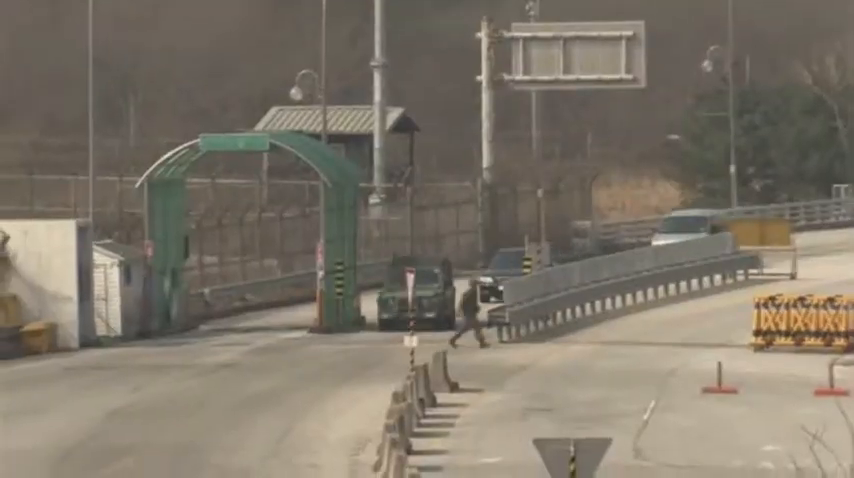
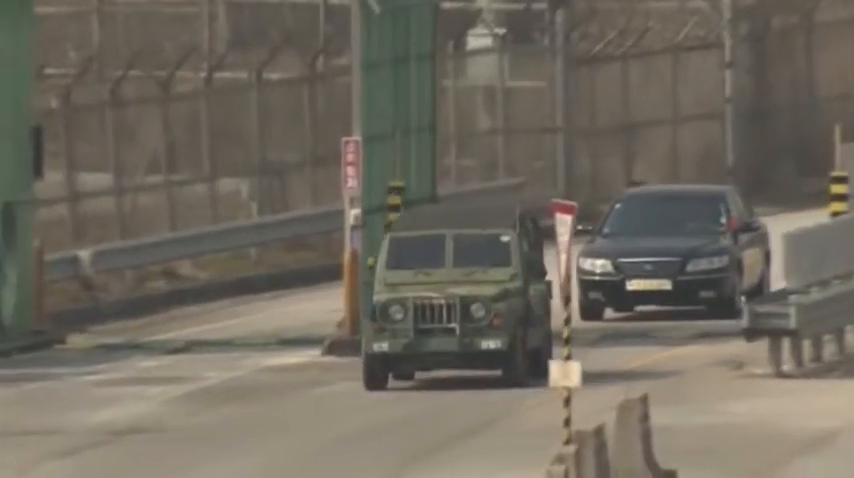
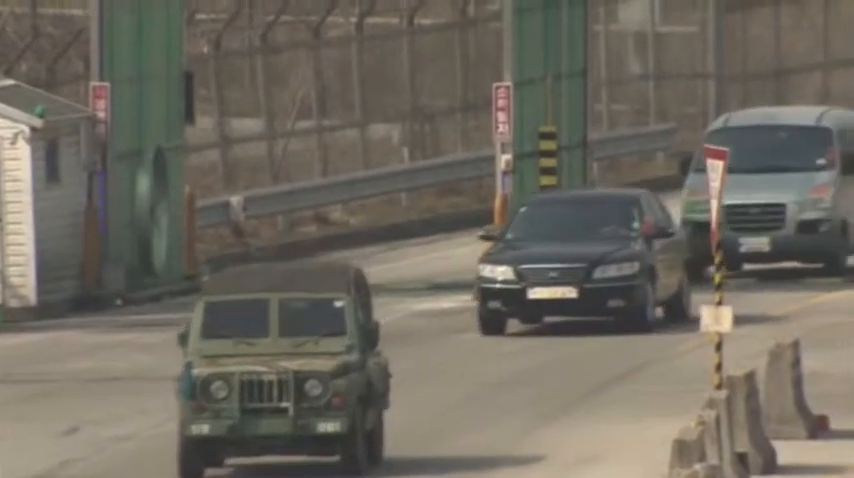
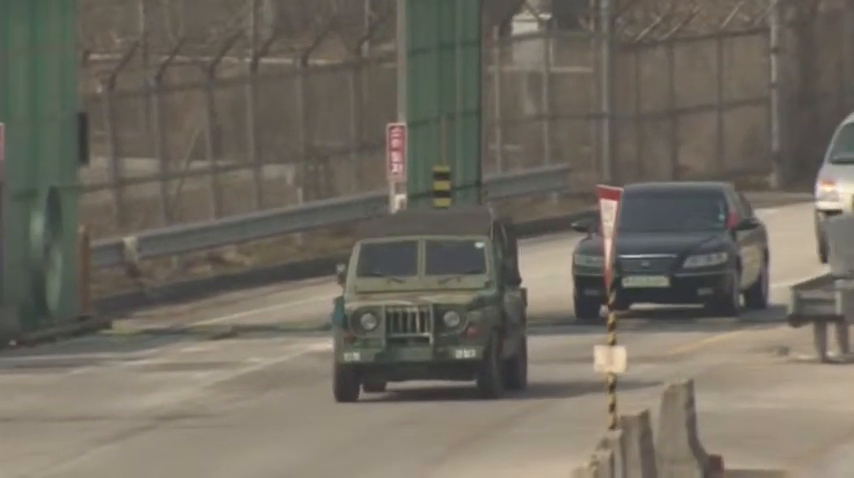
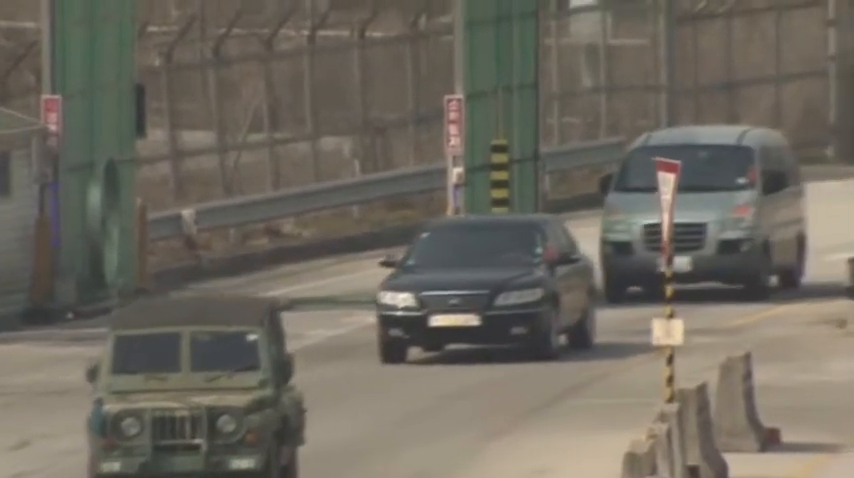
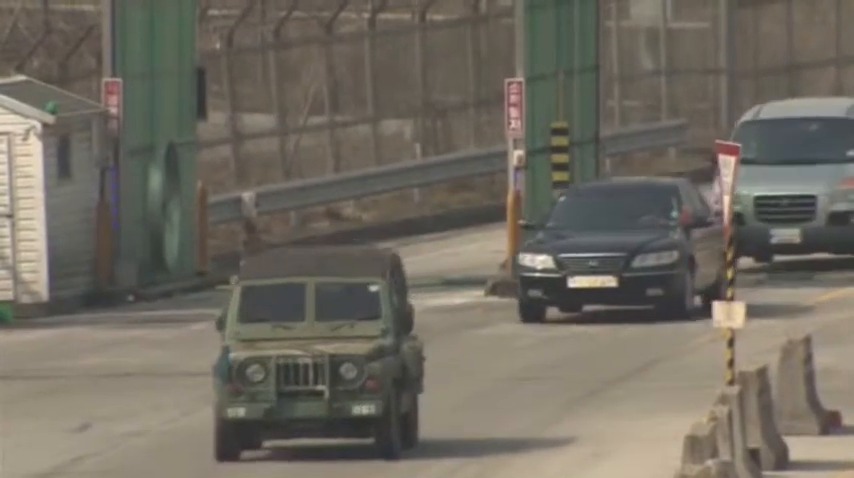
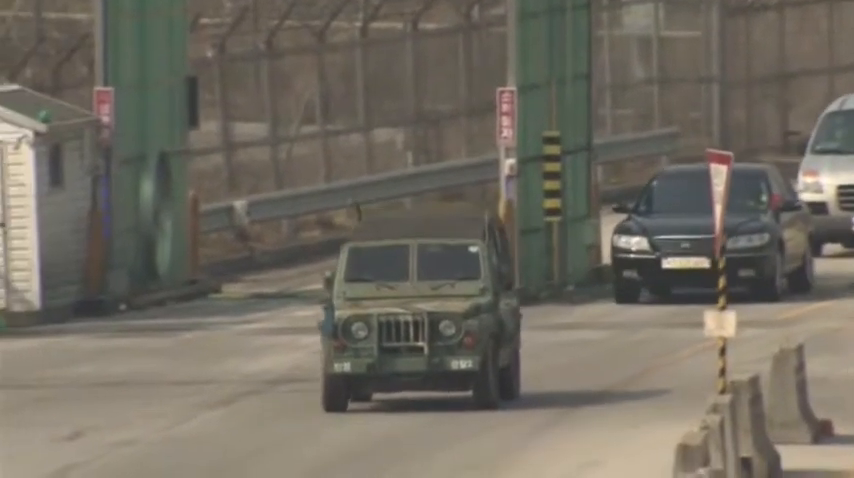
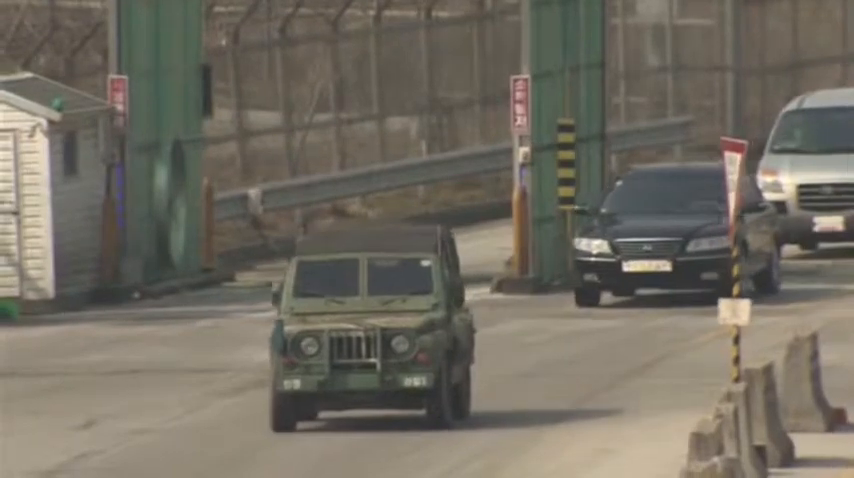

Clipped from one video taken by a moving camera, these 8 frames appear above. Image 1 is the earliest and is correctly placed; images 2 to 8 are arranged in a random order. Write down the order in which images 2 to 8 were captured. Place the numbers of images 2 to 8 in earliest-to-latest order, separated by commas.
2, 4, 7, 8, 6, 3, 5
